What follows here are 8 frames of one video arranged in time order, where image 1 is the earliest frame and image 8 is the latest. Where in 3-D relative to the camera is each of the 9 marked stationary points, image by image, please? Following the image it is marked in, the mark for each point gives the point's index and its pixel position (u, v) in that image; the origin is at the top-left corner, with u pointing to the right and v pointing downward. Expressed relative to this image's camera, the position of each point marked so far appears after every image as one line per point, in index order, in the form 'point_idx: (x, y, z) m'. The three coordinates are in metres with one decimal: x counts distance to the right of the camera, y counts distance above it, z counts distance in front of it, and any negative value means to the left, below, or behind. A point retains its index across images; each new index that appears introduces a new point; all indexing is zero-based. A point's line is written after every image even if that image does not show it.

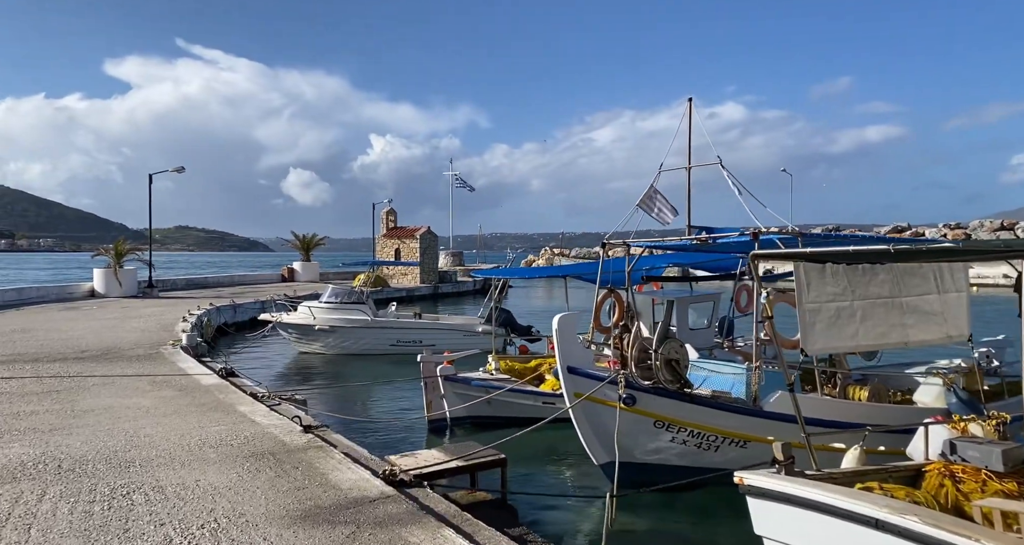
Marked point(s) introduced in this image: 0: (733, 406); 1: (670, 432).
0: (+2.1, -1.3, +7.3) m
1: (+1.5, -1.5, +7.4) m
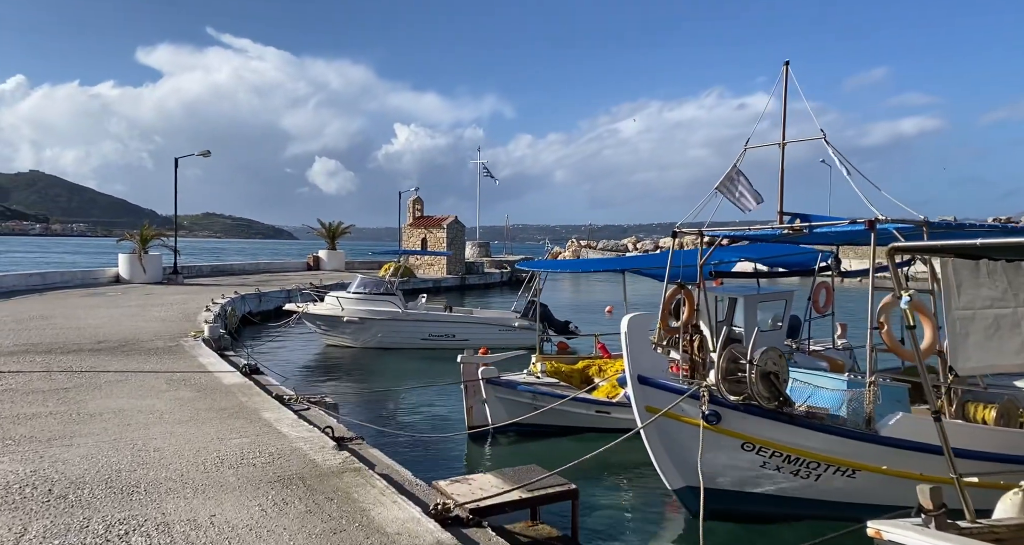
0: (+2.6, -1.3, +6.2) m
1: (+2.1, -1.5, +6.3) m
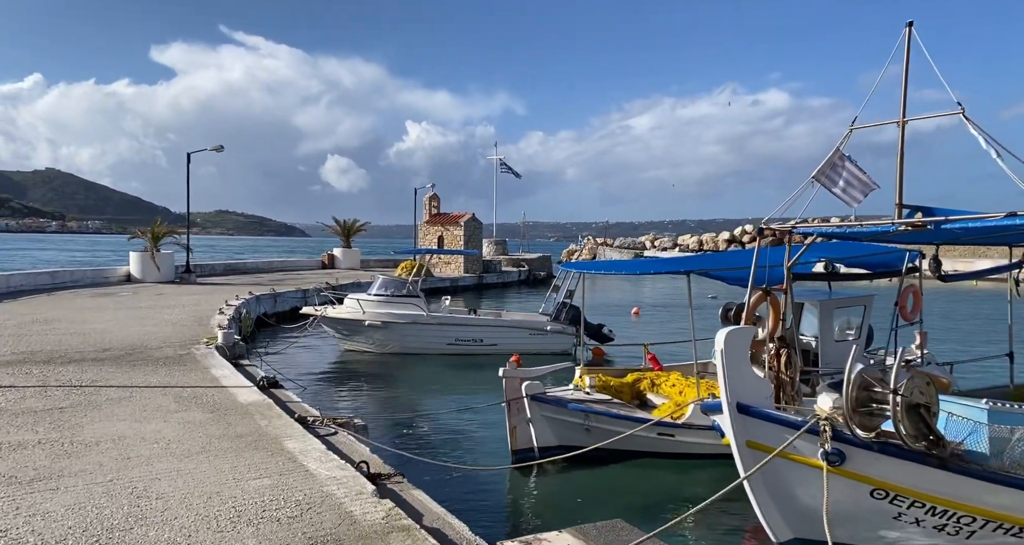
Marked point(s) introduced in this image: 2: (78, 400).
0: (+3.2, -1.3, +5.0) m
1: (+2.6, -1.6, +5.2) m
2: (-4.8, -1.4, +8.4) m
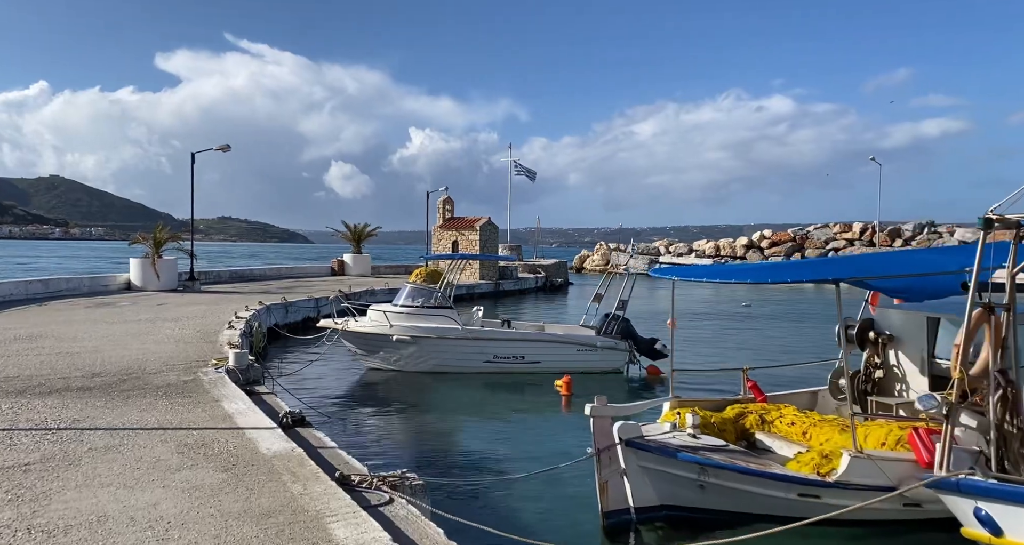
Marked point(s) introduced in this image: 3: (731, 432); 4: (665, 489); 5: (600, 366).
0: (+4.0, -1.4, +3.0) m
1: (+3.5, -1.6, +3.2) m
2: (-3.9, -1.5, +6.5) m
3: (+2.4, -1.7, +8.3) m
4: (+1.5, -2.0, +7.3) m
5: (+1.9, -2.0, +16.3) m
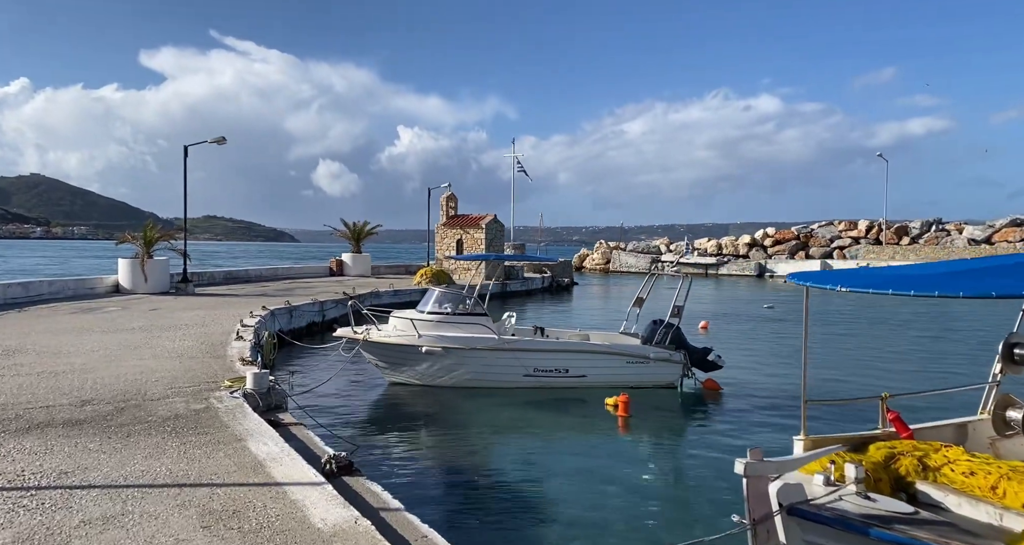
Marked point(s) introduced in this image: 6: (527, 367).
0: (+5.0, -1.5, +1.4) m
1: (+4.4, -1.7, +1.5) m
2: (-3.0, -1.6, +4.7) m
3: (+3.3, -1.8, +6.7) m
4: (+2.4, -2.1, +5.6) m
5: (+2.6, -2.1, +14.6) m
6: (+0.3, -1.7, +14.2) m
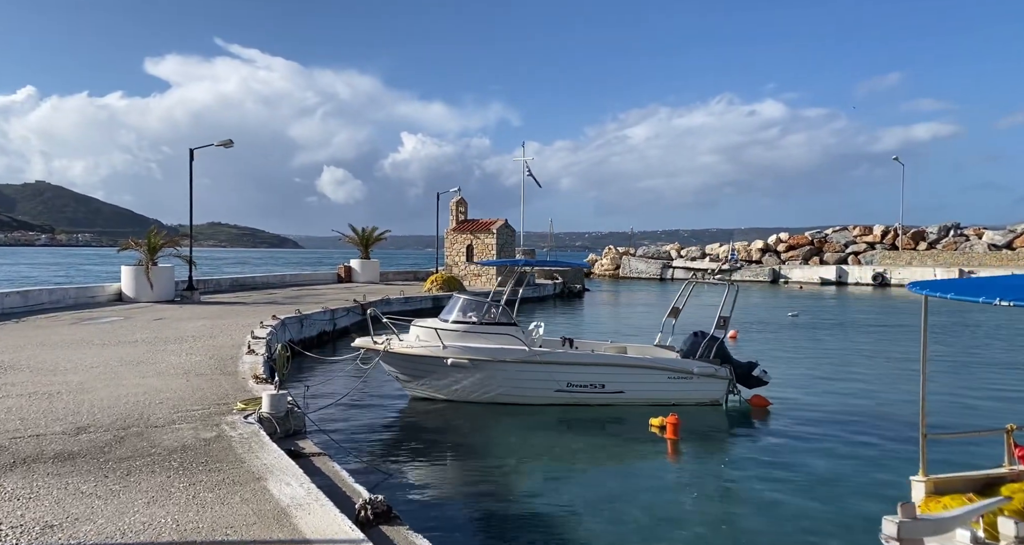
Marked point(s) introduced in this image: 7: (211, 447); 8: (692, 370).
0: (+5.5, -1.5, +0.3) m
1: (+4.9, -1.7, +0.4) m
2: (-2.5, -1.6, +3.7) m
3: (+3.9, -1.8, +5.6) m
4: (+2.9, -2.2, +4.5) m
5: (+3.2, -2.2, +13.6) m
6: (+0.8, -1.9, +13.2) m
7: (-2.7, -1.6, +7.0) m
8: (+3.1, -1.7, +13.4) m
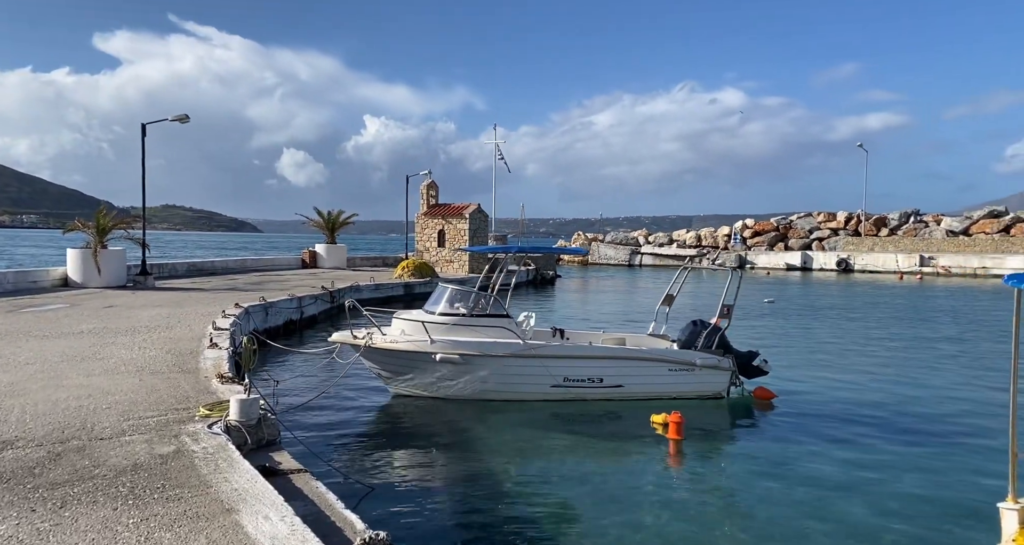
0: (+6.0, -1.5, -0.5) m
1: (+5.4, -1.8, -0.4) m
2: (-2.2, -1.6, +2.5) m
3: (+4.1, -1.8, +4.7) m
4: (+3.1, -2.1, +3.6) m
5: (+3.0, -2.0, +12.7) m
6: (+0.7, -1.6, +12.1) m
7: (-2.6, -1.5, +5.8) m
8: (+3.0, -1.5, +12.5) m
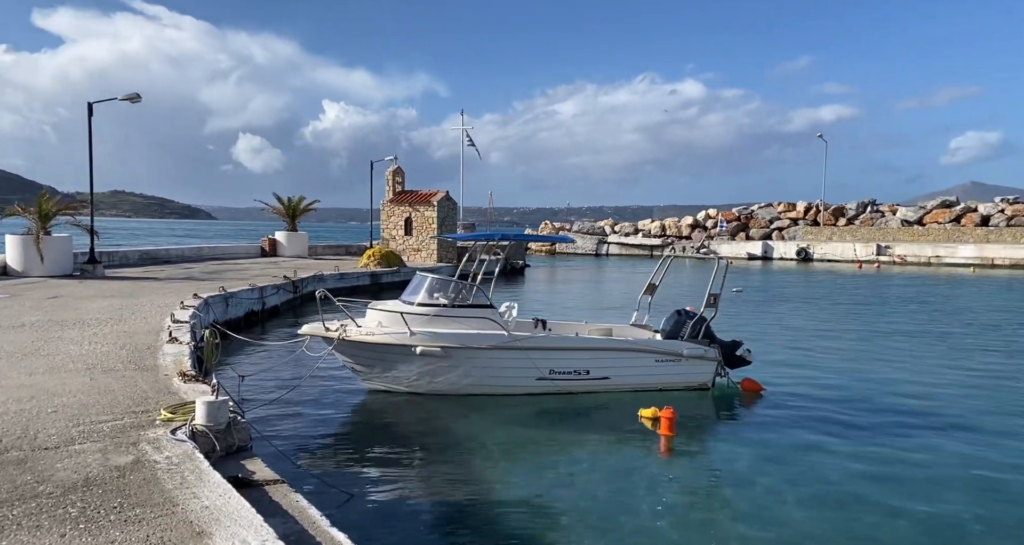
0: (+6.3, -1.5, -0.8) m
1: (+5.7, -1.7, -0.7) m
2: (-1.9, -1.5, +1.8) m
3: (+4.2, -1.7, +4.3) m
4: (+3.3, -2.0, +3.2) m
5: (+2.7, -1.8, +12.2) m
6: (+0.4, -1.4, +11.6) m
7: (-2.5, -1.4, +5.1) m
8: (+2.7, -1.3, +12.1) m
